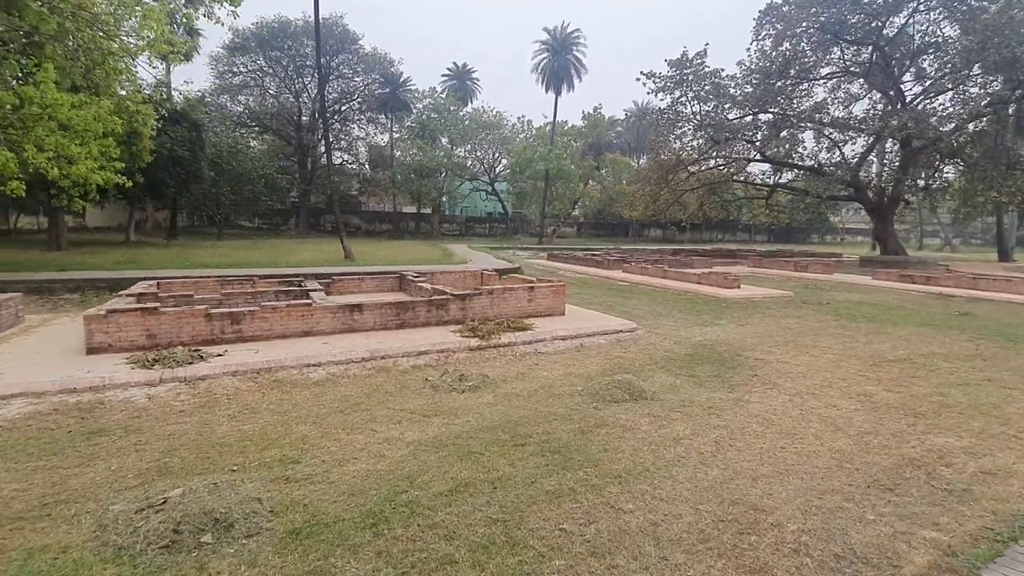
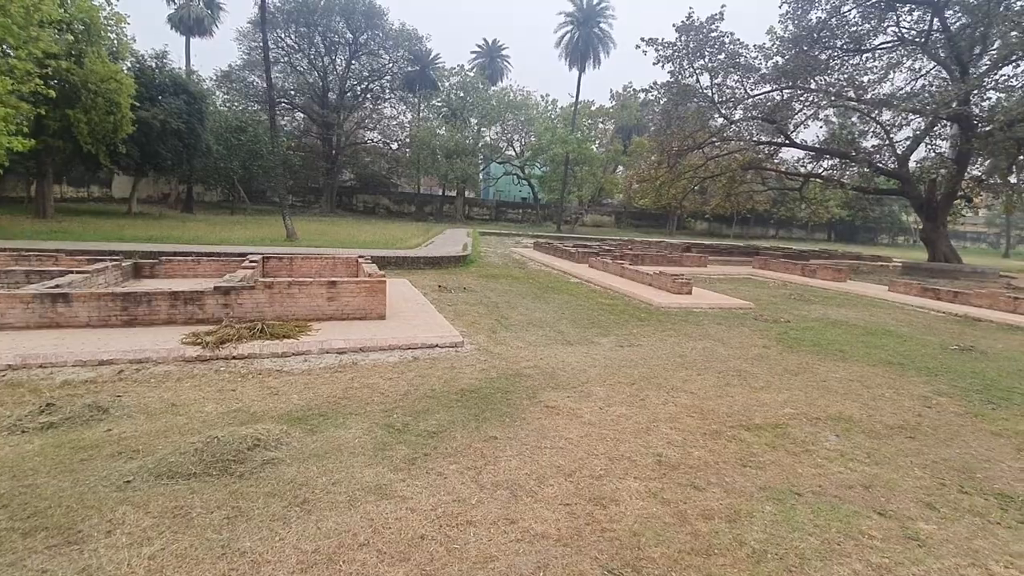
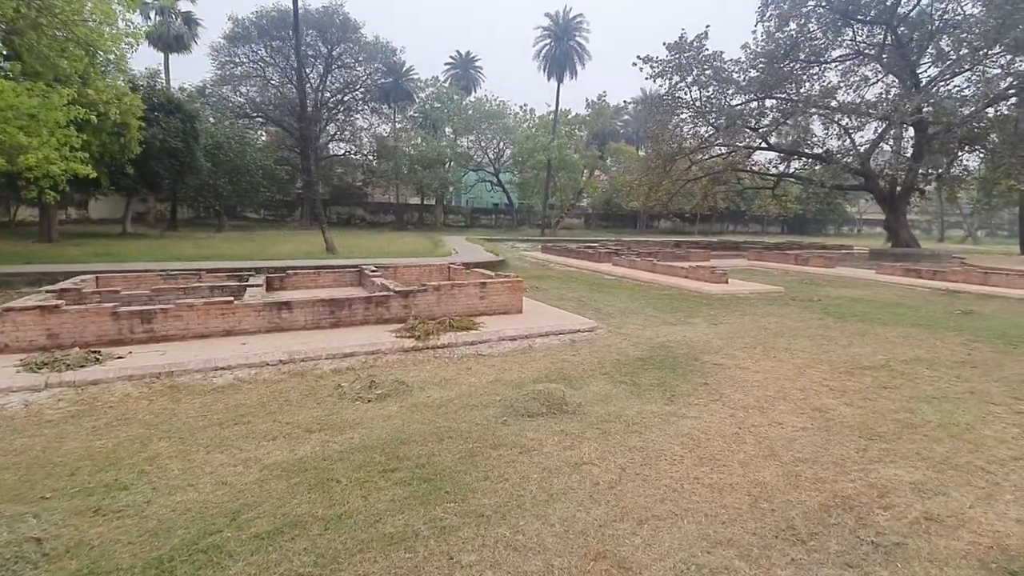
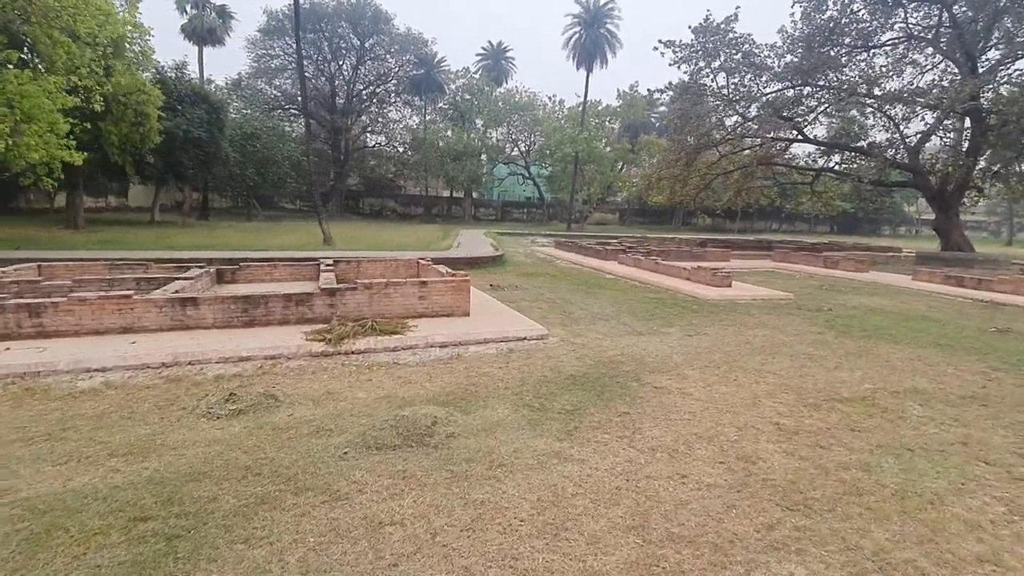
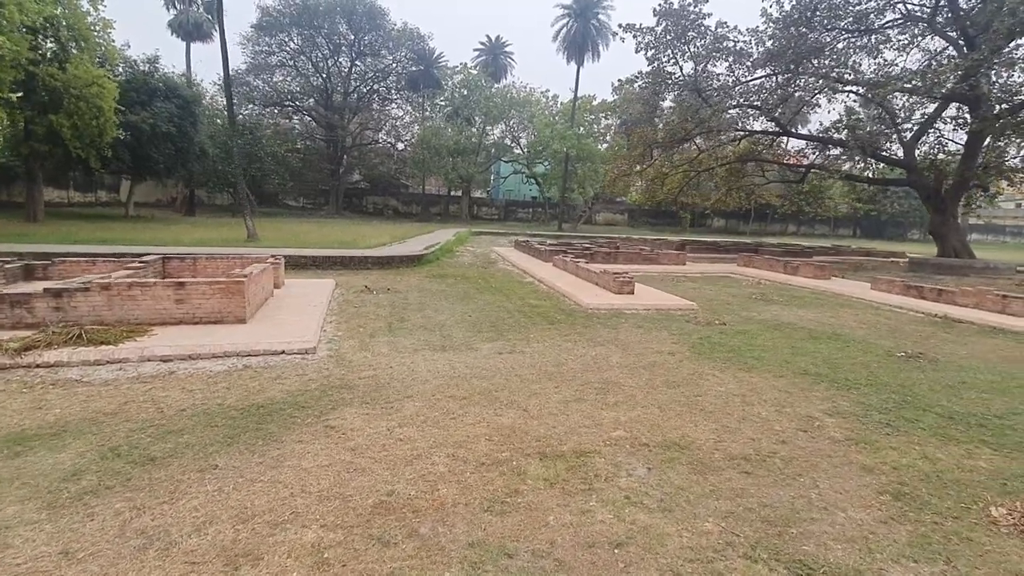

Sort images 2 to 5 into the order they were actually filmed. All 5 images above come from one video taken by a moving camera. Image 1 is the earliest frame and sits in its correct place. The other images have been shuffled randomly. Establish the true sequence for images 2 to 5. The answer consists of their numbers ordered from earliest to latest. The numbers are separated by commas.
3, 4, 2, 5
